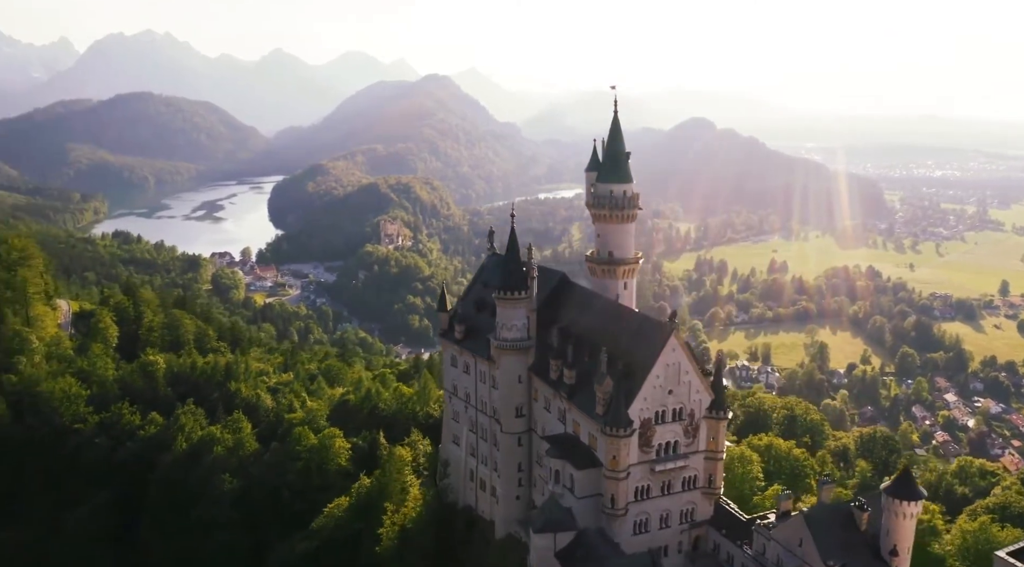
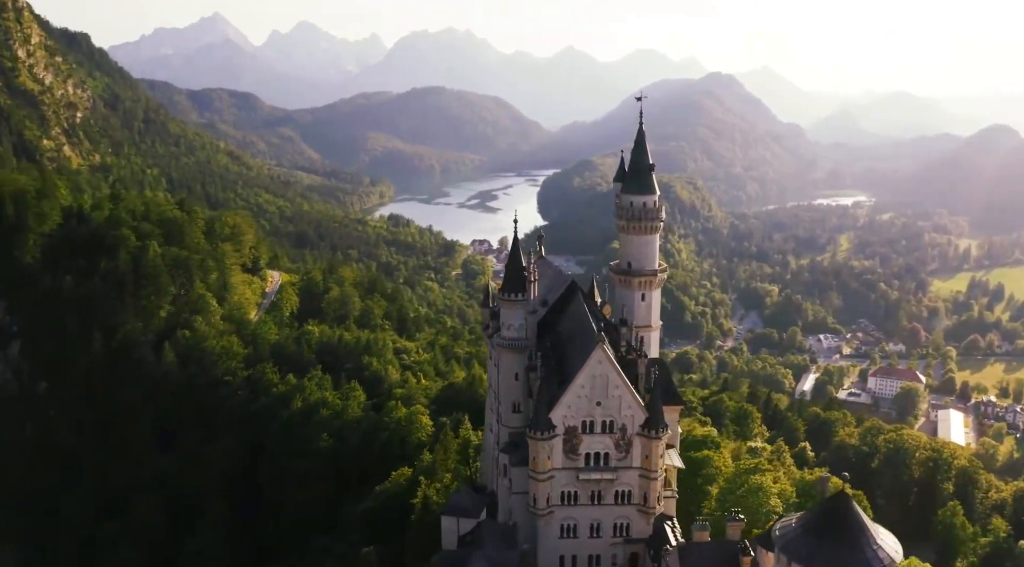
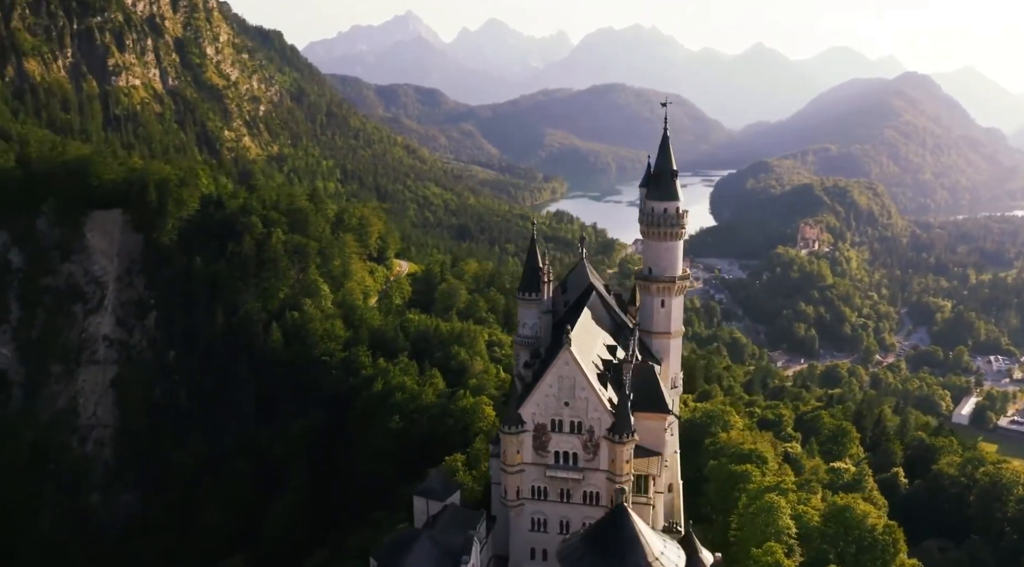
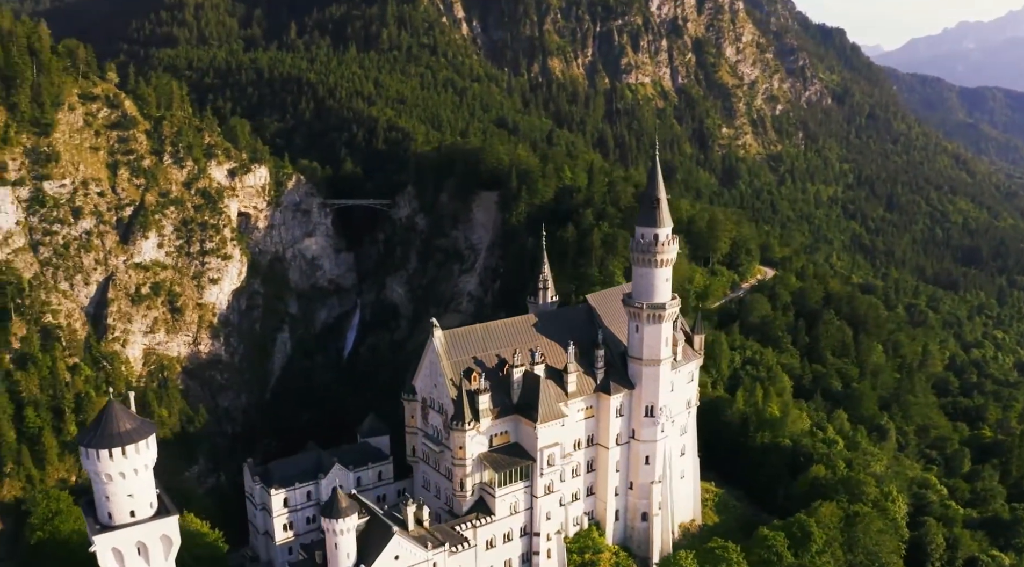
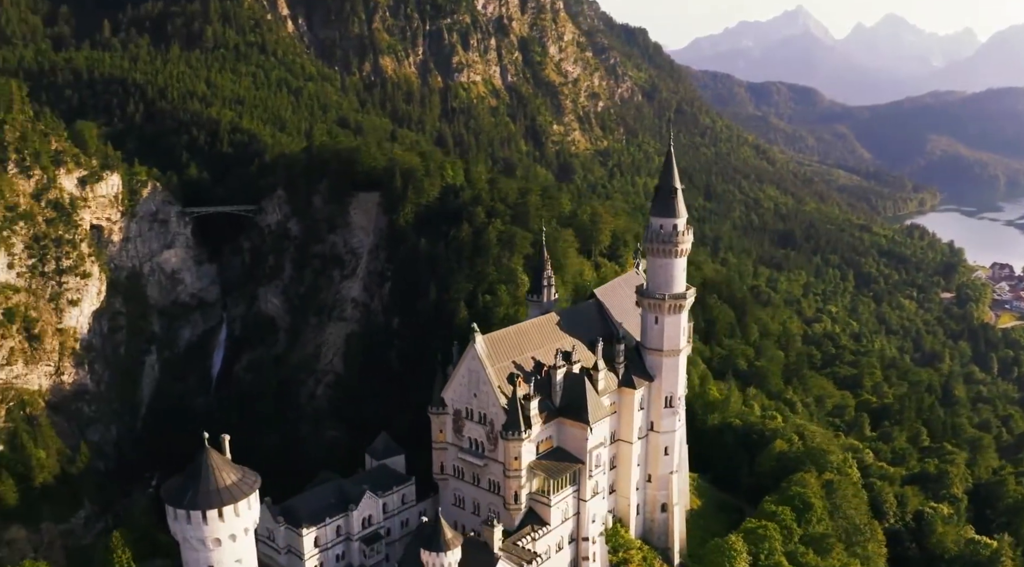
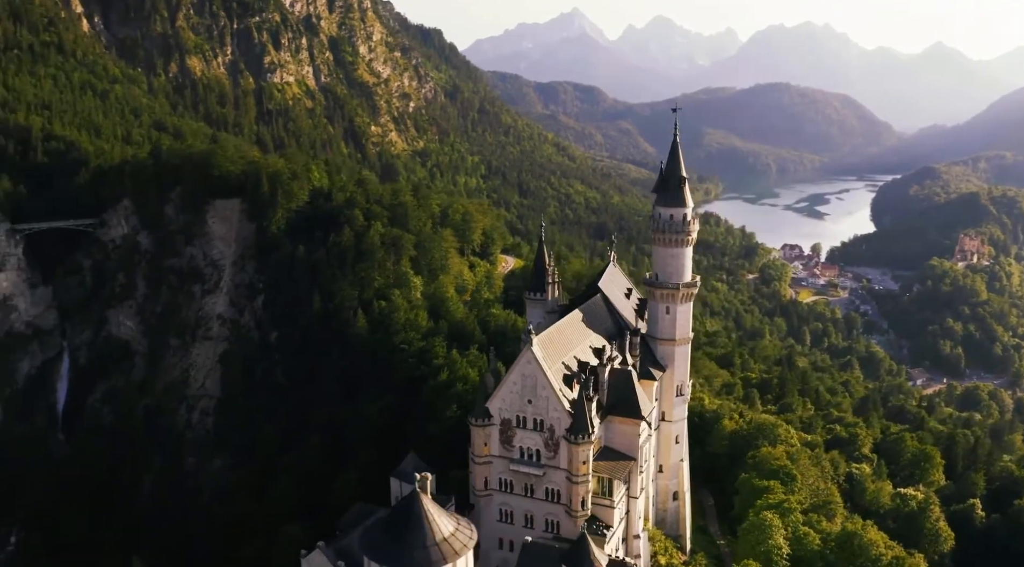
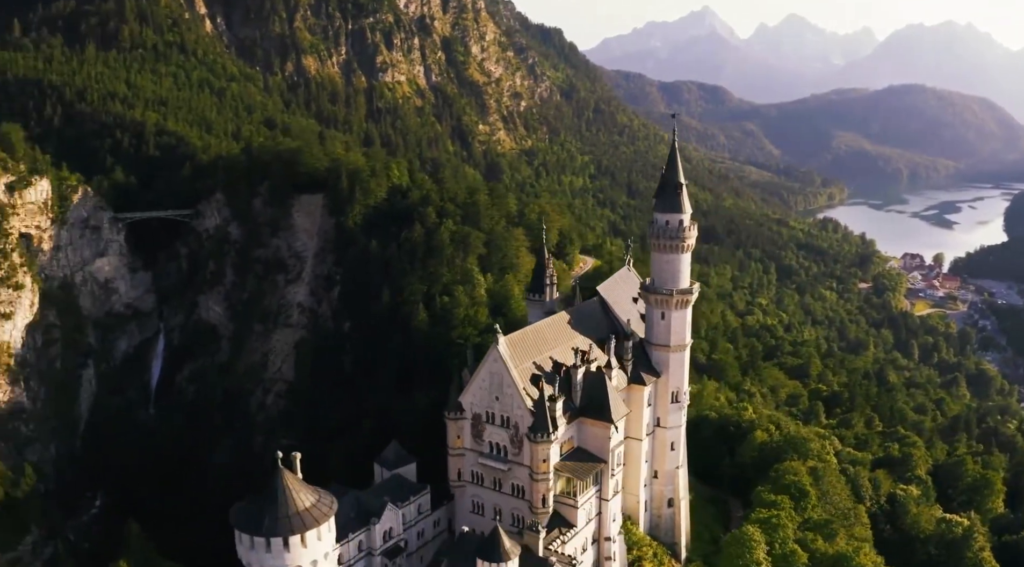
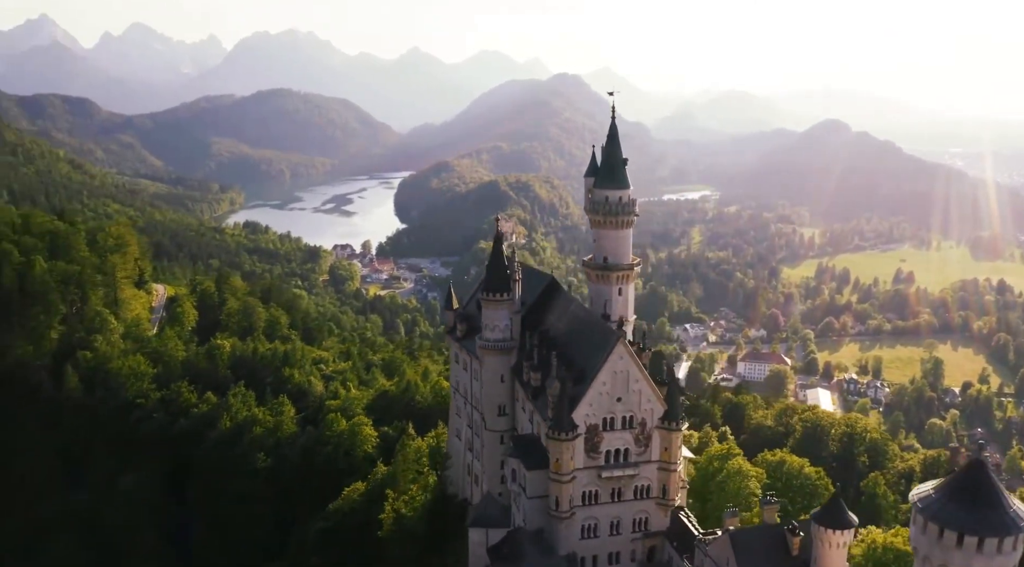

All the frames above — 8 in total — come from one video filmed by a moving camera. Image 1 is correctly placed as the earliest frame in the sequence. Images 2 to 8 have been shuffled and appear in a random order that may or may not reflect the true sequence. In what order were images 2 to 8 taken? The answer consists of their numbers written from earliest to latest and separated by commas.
8, 2, 3, 6, 7, 5, 4
